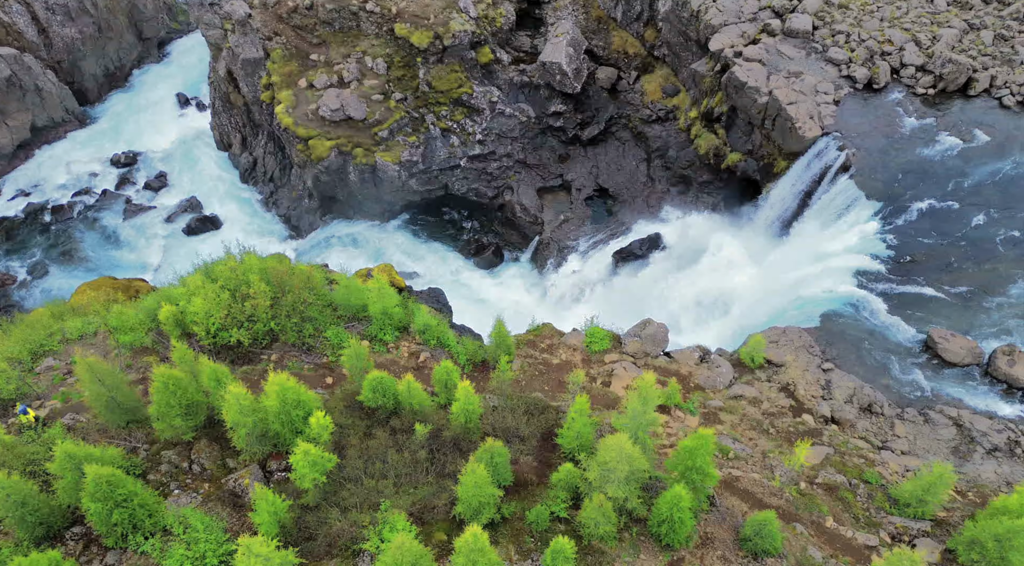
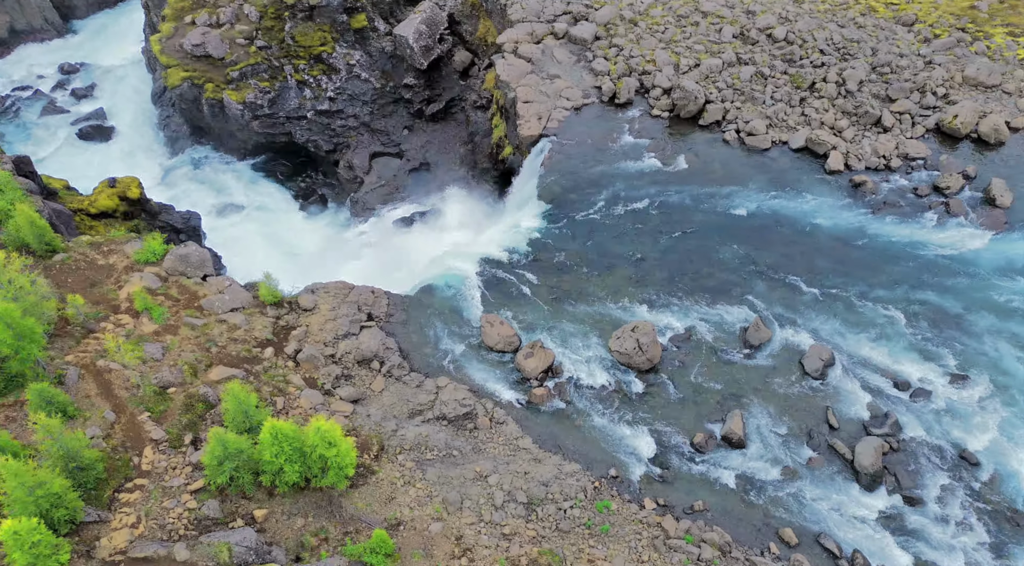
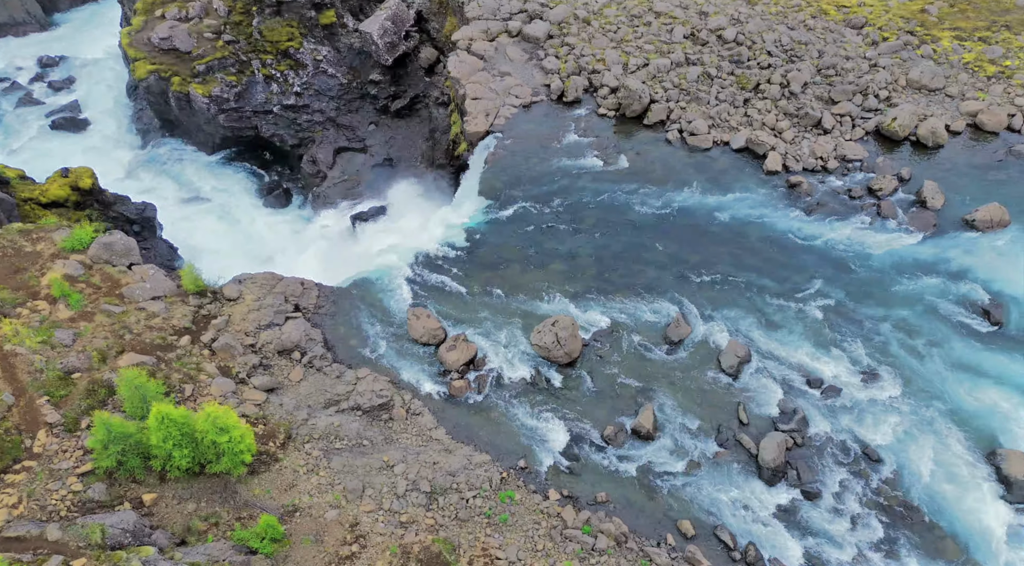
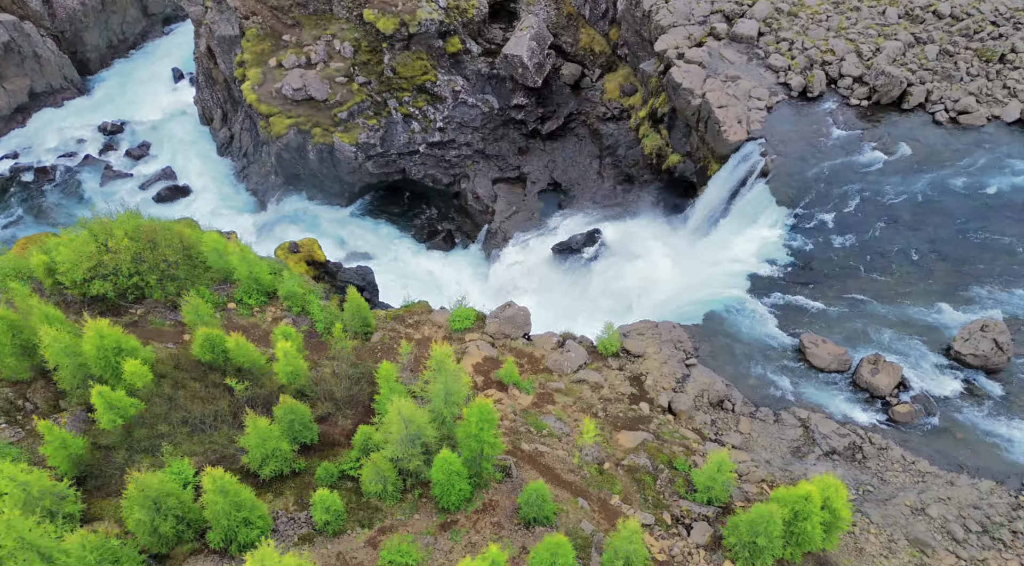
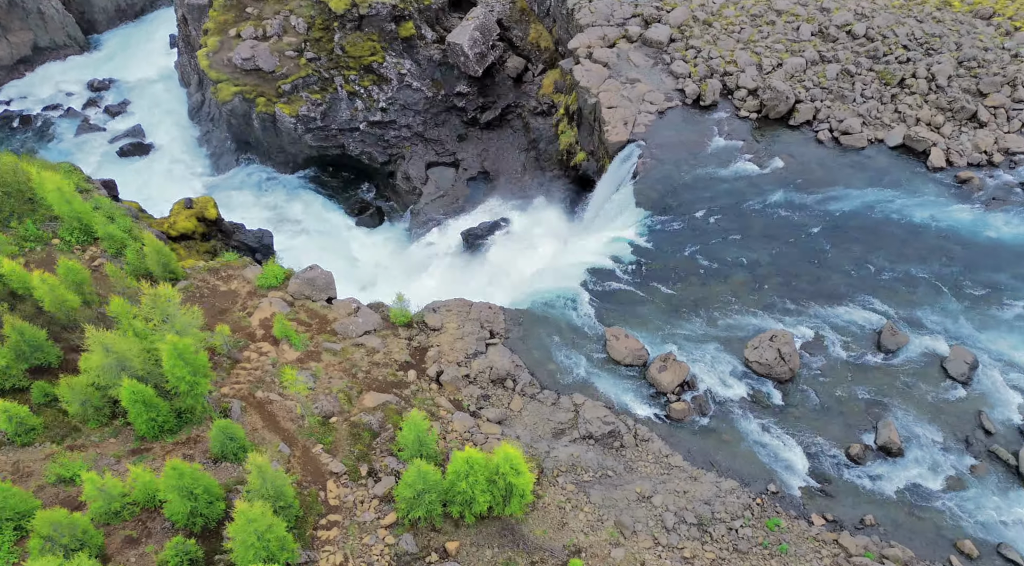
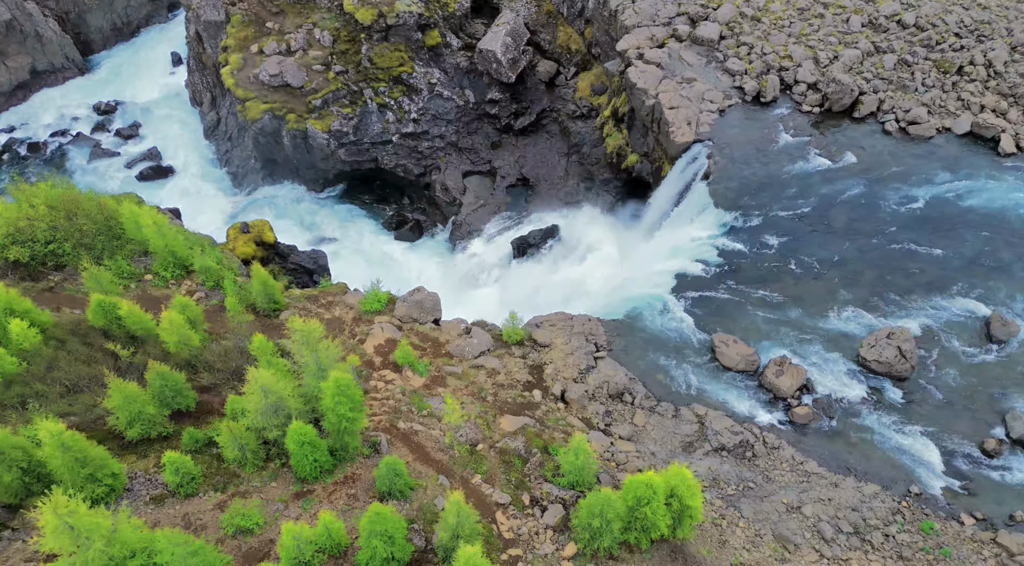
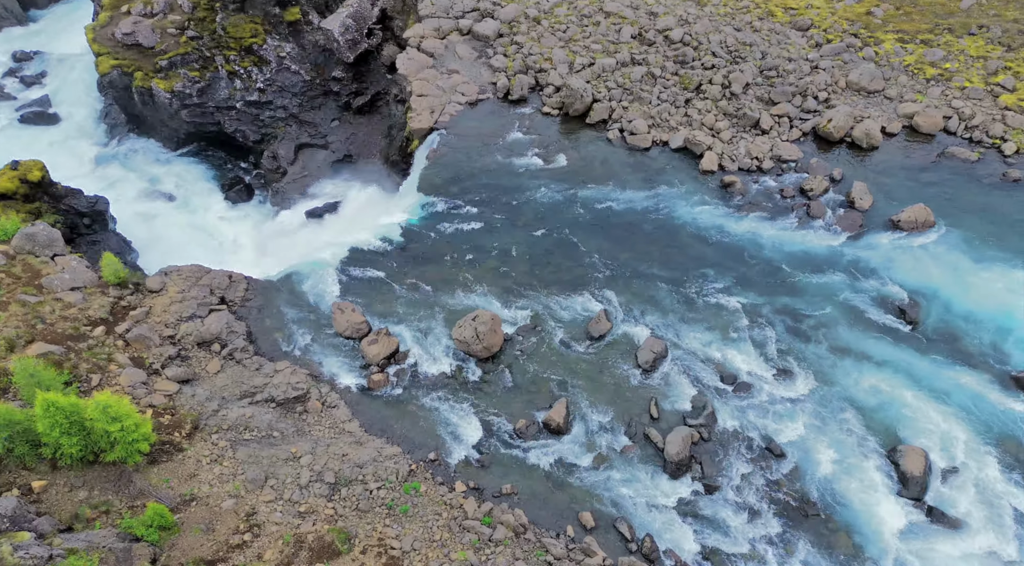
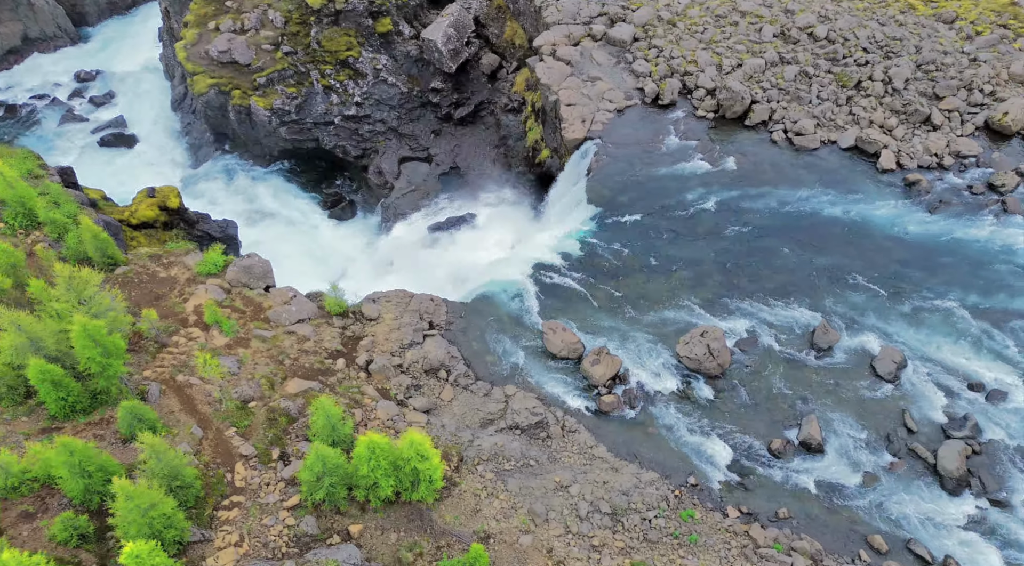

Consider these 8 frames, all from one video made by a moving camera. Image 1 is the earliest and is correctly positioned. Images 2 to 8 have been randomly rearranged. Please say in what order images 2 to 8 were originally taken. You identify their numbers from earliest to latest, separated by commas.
4, 6, 5, 8, 2, 3, 7
